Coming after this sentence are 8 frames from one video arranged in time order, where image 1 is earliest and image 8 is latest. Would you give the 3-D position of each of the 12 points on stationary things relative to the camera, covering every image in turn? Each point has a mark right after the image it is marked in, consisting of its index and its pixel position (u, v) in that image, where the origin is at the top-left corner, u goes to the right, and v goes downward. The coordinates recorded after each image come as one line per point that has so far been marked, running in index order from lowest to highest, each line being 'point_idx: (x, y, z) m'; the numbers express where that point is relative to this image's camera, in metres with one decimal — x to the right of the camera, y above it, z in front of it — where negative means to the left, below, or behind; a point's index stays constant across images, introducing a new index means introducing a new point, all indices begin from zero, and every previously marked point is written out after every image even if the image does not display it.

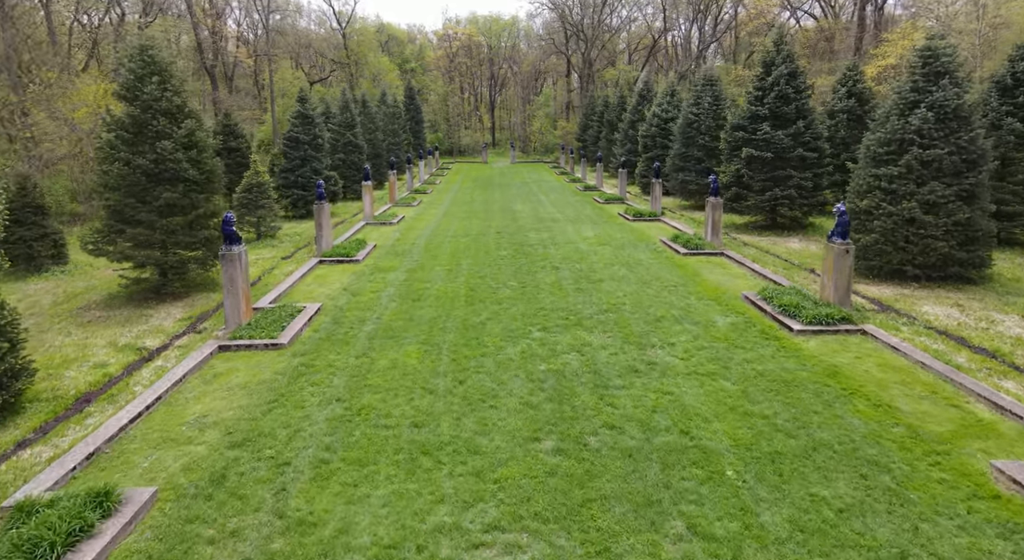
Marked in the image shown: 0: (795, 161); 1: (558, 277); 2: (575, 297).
0: (+5.7, +2.4, +13.5) m
1: (+0.7, 0.0, +10.2) m
2: (+0.8, -0.3, +9.0) m
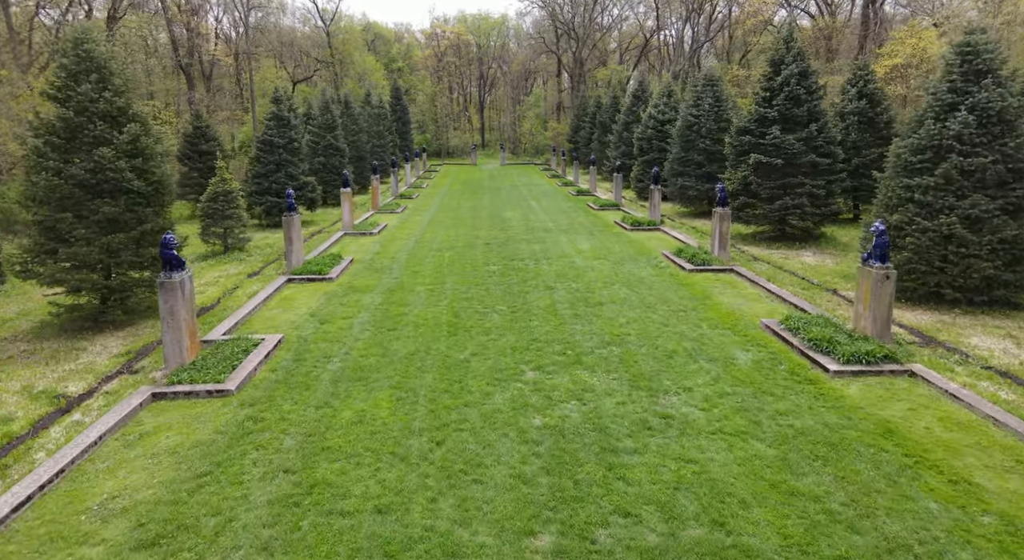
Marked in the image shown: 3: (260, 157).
0: (+5.5, +2.1, +12.5) m
1: (+0.5, -0.3, +9.2) m
2: (+0.7, -0.6, +7.9) m
3: (-6.4, +3.1, +16.9) m
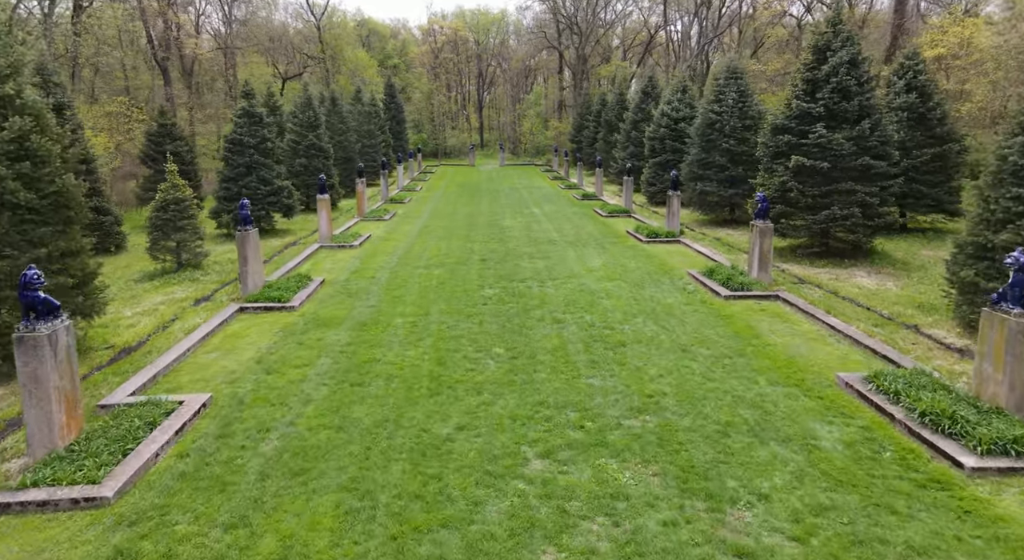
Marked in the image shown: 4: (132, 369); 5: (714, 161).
0: (+5.5, +1.7, +10.7) m
1: (+0.5, -0.6, +7.4) m
2: (+0.7, -0.9, +6.1) m
3: (-6.4, +2.7, +15.1) m
4: (-3.7, -0.9, +6.5) m
5: (+4.6, +2.7, +15.4) m
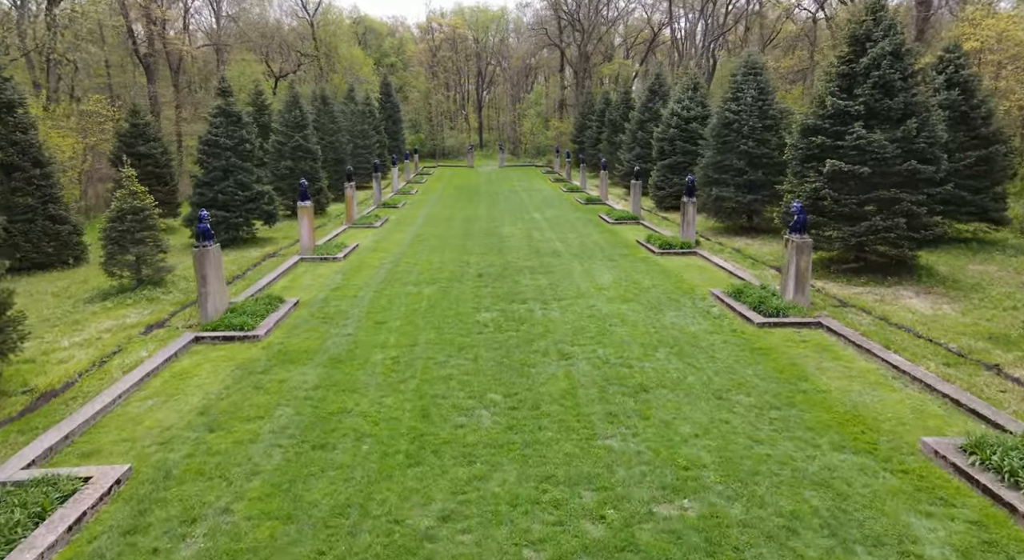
0: (+5.5, +1.4, +9.5) m
1: (+0.5, -0.9, +6.2) m
2: (+0.7, -1.2, +4.9) m
3: (-6.4, +2.5, +13.9) m
4: (-3.7, -1.1, +5.3) m
5: (+4.6, +2.4, +14.2) m
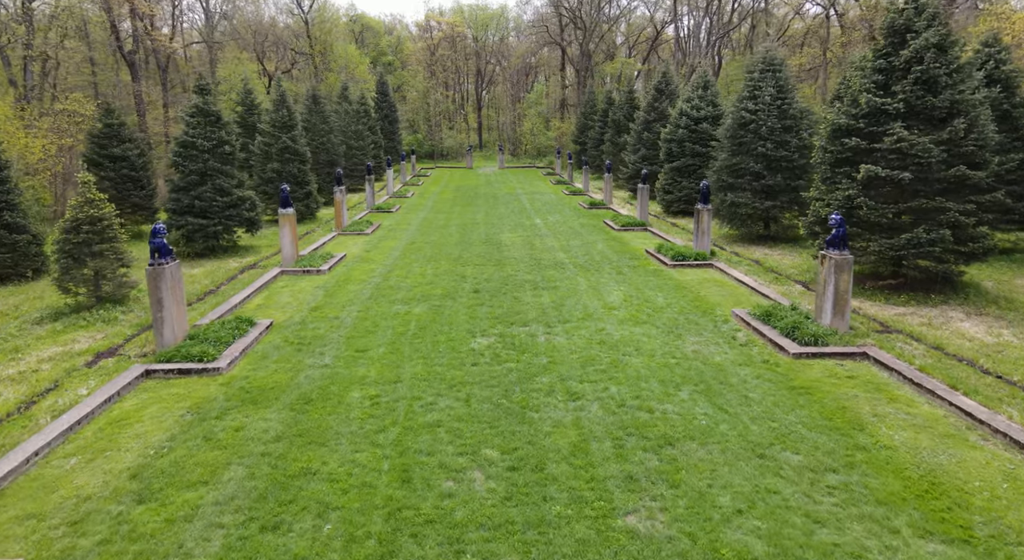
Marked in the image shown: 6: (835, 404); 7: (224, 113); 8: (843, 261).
0: (+5.5, +1.2, +8.5) m
1: (+0.5, -1.1, +5.2) m
2: (+0.7, -1.4, +3.9) m
3: (-6.4, +2.2, +12.9) m
4: (-3.7, -1.4, +4.3) m
5: (+4.6, +2.2, +13.2) m
6: (+2.7, -1.0, +5.6) m
7: (-5.8, +3.3, +13.5) m
8: (+3.5, +0.2, +7.1) m
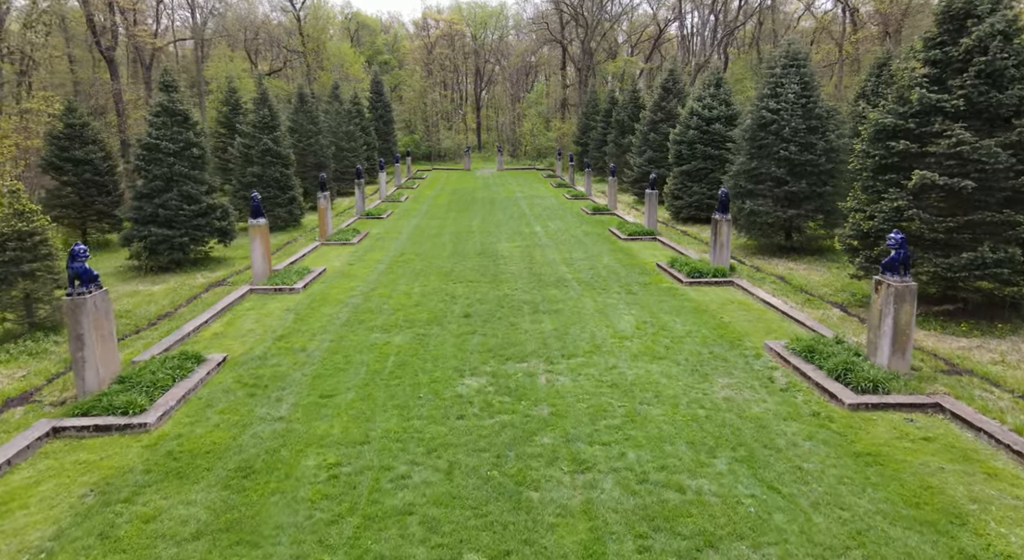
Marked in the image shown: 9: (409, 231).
0: (+5.4, +0.9, +7.3) m
1: (+0.5, -1.4, +4.0) m
2: (+0.6, -1.7, +2.7) m
3: (-6.4, +1.9, +11.7) m
4: (-3.7, -1.6, +3.1) m
5: (+4.6, +1.9, +12.0) m
6: (+2.6, -1.3, +4.4) m
7: (-5.8, +3.1, +12.3) m
8: (+3.4, -0.1, +5.9) m
9: (-2.5, +1.2, +16.2) m
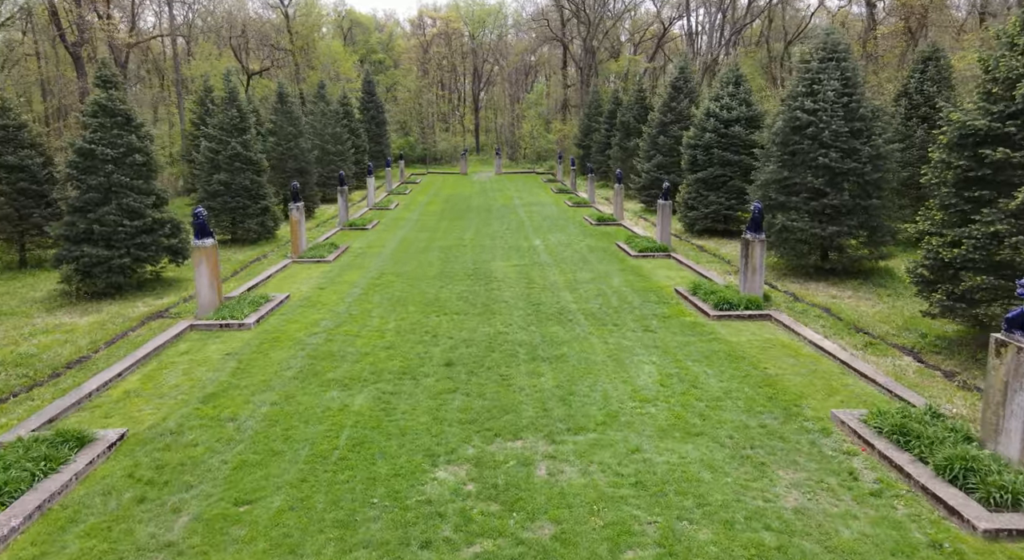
0: (+5.3, +0.5, +5.6) m
1: (+0.4, -1.8, +2.3) m
2: (+0.6, -2.1, +1.0) m
3: (-6.5, +1.5, +10.0) m
4: (-3.8, -2.0, +1.5) m
5: (+4.5, +1.5, +10.3) m
6: (+2.5, -1.7, +2.7) m
7: (-5.9, +2.7, +10.6) m
8: (+3.4, -0.5, +4.3) m
9: (-2.6, +0.8, +14.6) m
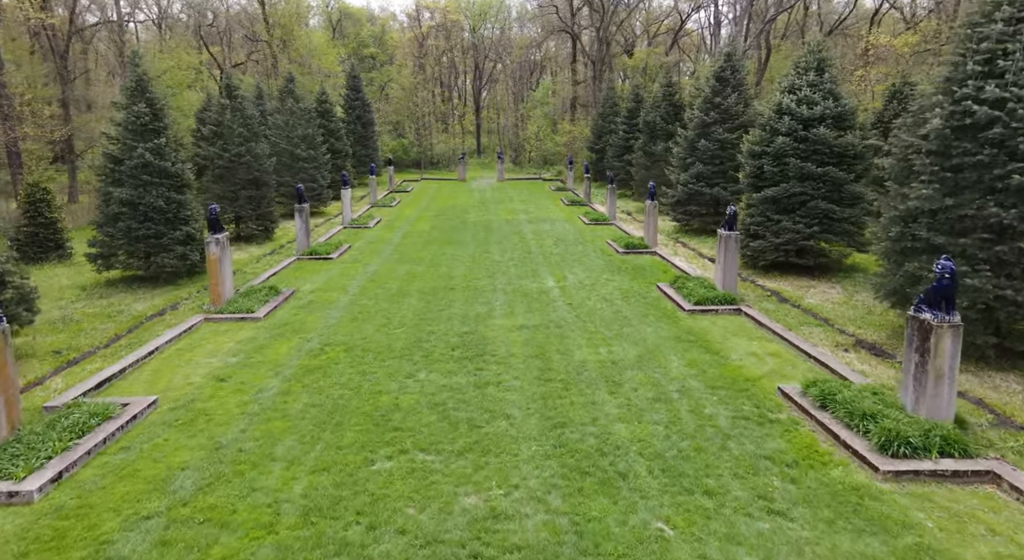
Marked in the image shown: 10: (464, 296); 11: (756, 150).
0: (+5.4, -0.3, +1.7) m
1: (+0.4, -2.7, -1.5) m
2: (+0.6, -2.9, -2.8) m
3: (-6.4, +0.7, +6.2) m
4: (-3.8, -2.9, -2.4) m
5: (+4.5, +0.6, +6.5) m
6: (+2.6, -2.5, -1.2) m
7: (-5.8, +1.8, +6.8) m
8: (+3.4, -1.3, +0.4) m
9: (-2.5, -0.1, +10.7) m
10: (-0.7, -0.3, +9.9) m
11: (+4.1, +2.2, +11.2) m
